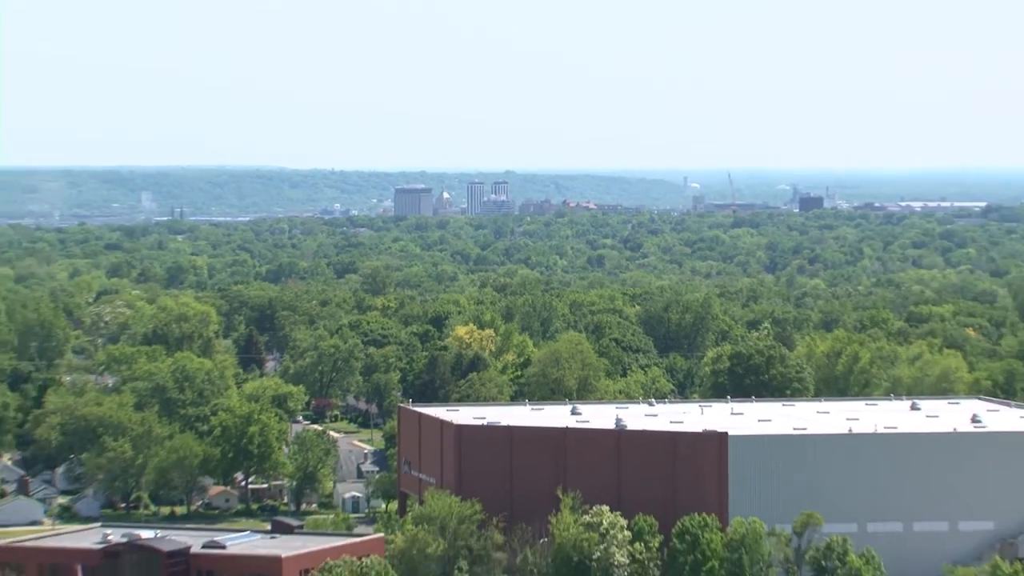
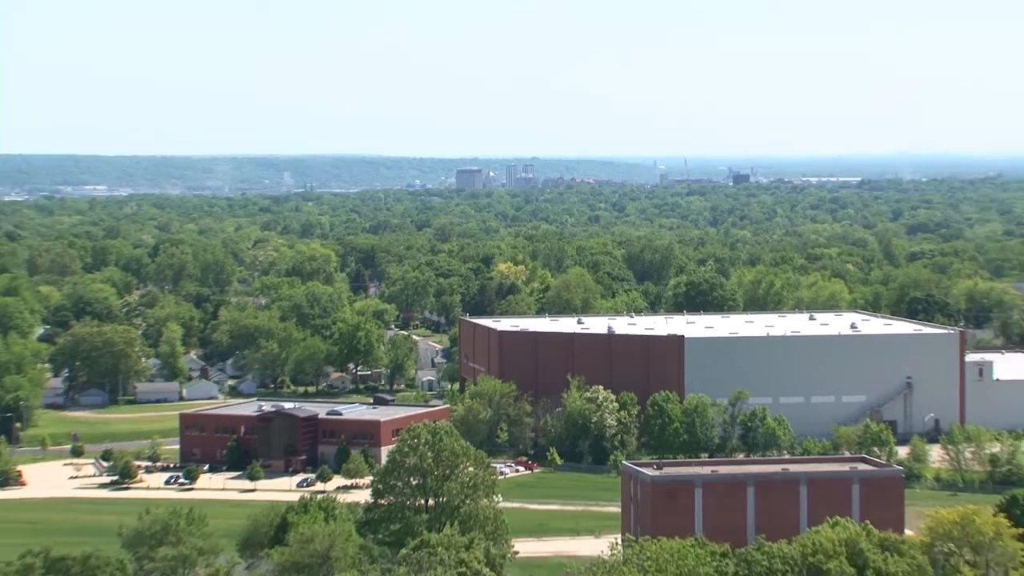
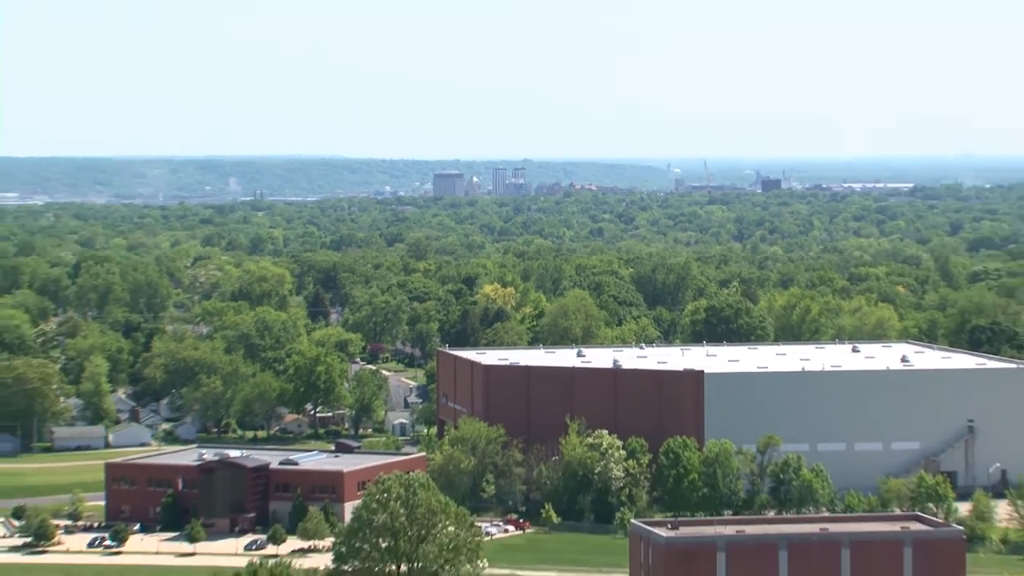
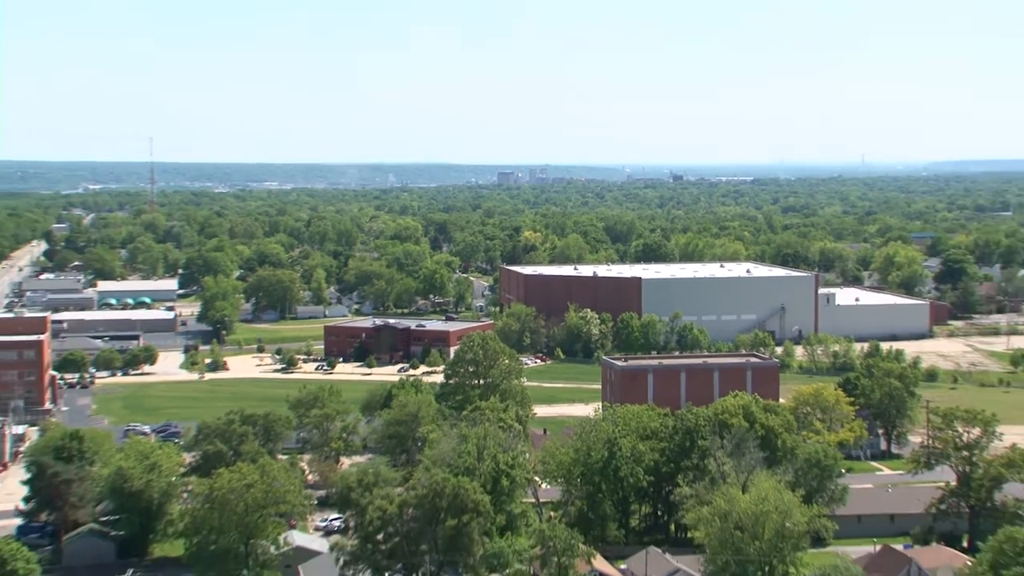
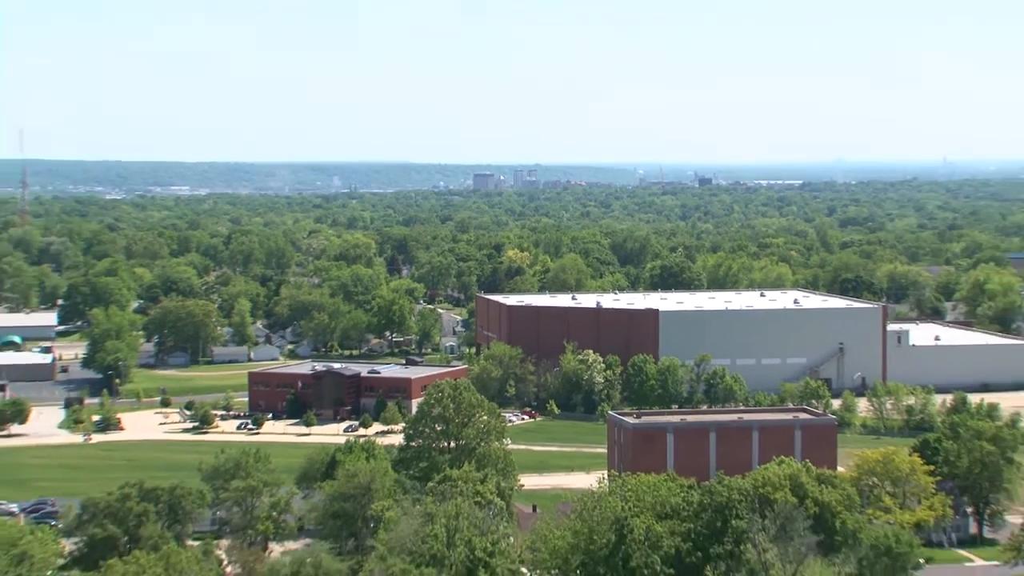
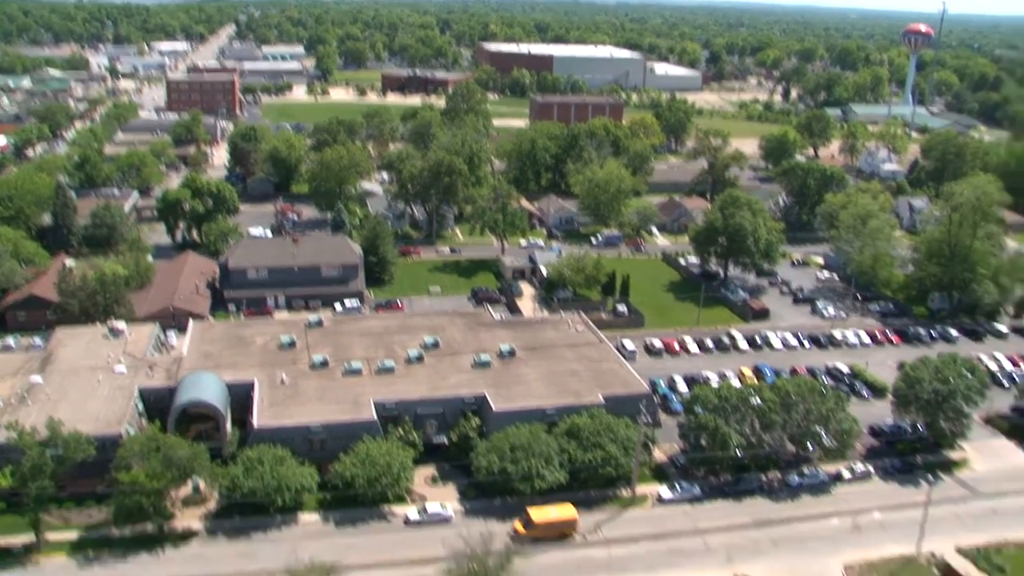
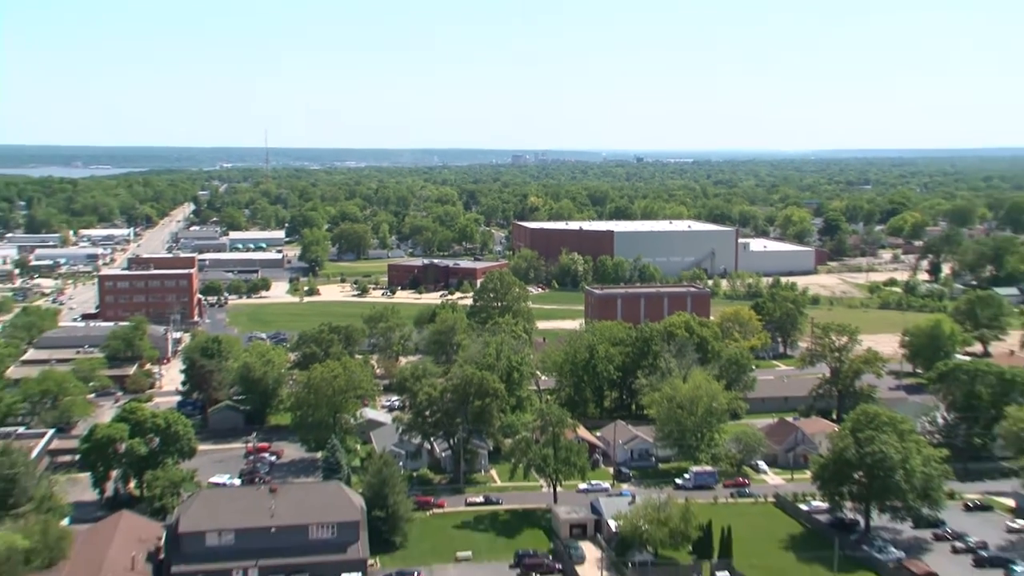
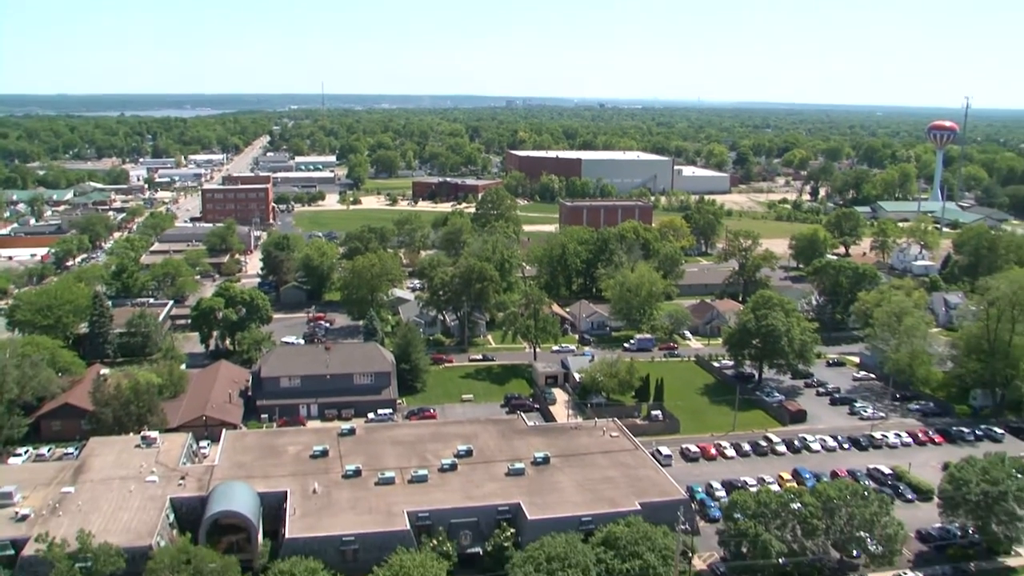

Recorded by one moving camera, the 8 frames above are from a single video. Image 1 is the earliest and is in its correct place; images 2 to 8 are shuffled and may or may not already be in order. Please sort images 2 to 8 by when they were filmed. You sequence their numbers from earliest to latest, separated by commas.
3, 2, 5, 4, 7, 8, 6
